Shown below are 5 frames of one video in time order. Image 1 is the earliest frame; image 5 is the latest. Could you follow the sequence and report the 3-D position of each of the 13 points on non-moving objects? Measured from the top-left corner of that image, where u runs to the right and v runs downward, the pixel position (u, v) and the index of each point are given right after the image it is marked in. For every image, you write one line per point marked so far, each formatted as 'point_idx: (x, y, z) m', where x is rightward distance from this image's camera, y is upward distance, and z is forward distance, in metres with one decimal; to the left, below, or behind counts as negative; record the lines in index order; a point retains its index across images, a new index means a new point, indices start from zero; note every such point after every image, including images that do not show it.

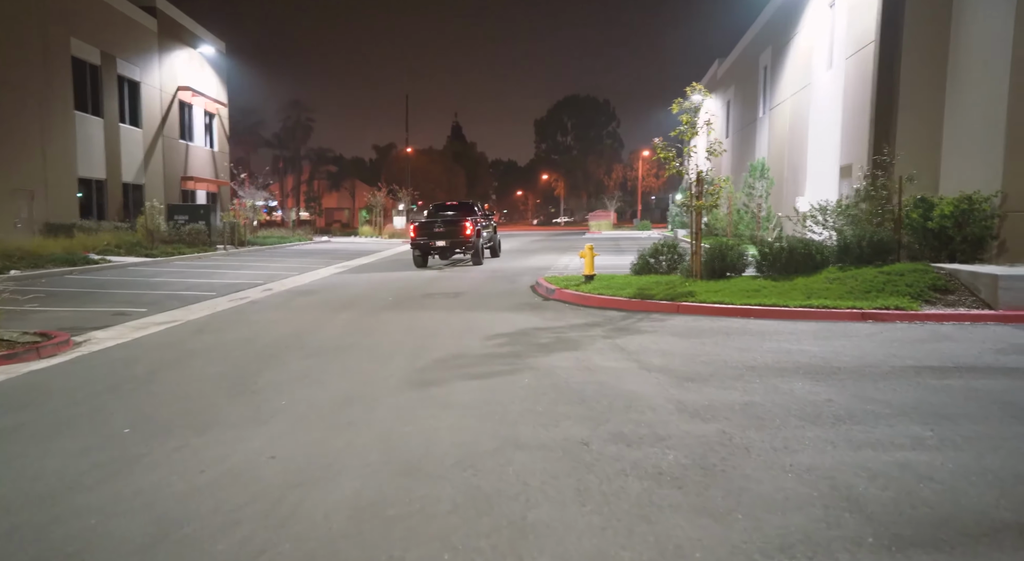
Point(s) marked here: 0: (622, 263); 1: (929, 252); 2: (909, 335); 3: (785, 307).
0: (+3.2, +0.5, +17.0) m
1: (+7.4, +0.6, +10.4) m
2: (+4.6, -0.6, +6.8) m
3: (+3.9, -0.4, +8.2) m
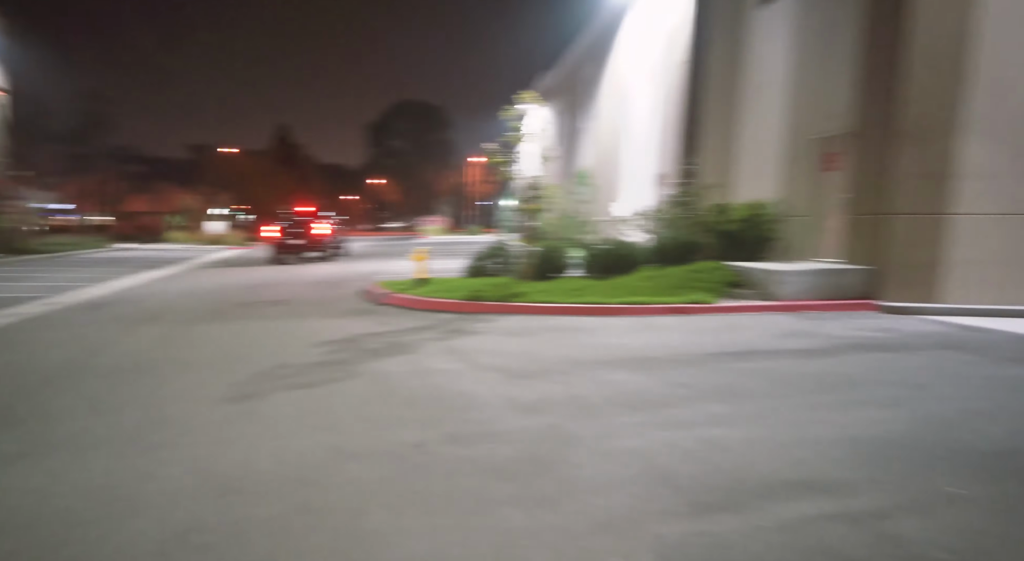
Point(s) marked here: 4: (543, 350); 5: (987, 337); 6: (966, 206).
0: (-1.6, +0.4, +17.2) m
1: (+4.3, +0.6, +12.0) m
2: (+2.6, -0.6, +7.8) m
3: (+1.5, -0.4, +9.0) m
4: (+0.3, -0.7, +6.3) m
5: (+5.7, -0.7, +6.9) m
6: (+7.0, +1.2, +9.0) m
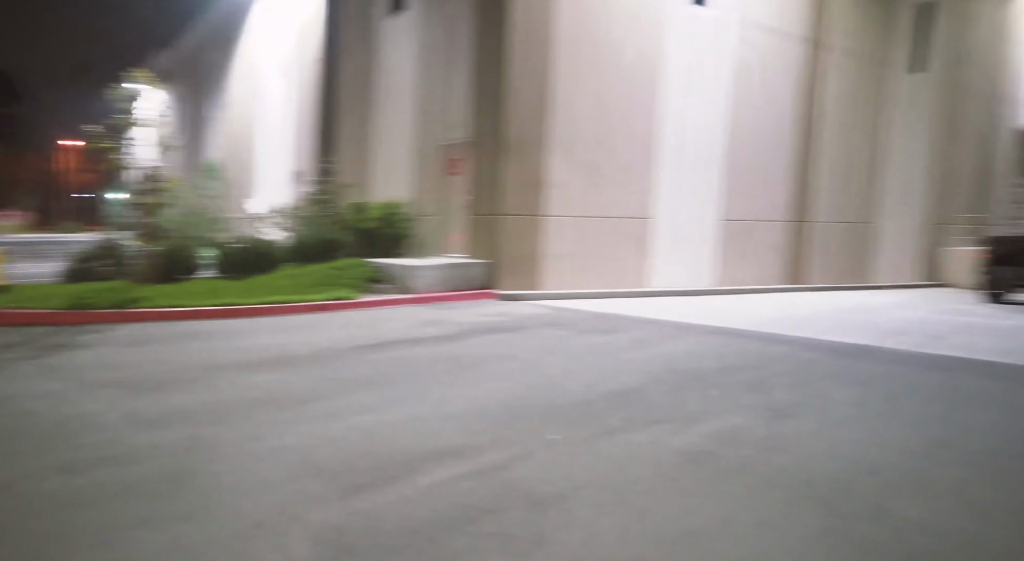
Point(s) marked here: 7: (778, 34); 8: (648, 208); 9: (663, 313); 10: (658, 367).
0: (-10.9, +0.2, +13.5) m
1: (-3.2, +0.7, +12.4) m
2: (-2.2, -0.6, +8.0) m
3: (-3.8, -0.4, +8.4) m
4: (-3.2, -0.8, +5.5) m
5: (+0.9, -0.5, +9.0) m
6: (+0.7, +1.4, +11.5) m
7: (+6.2, +5.8, +13.7) m
8: (+3.1, +1.6, +12.9) m
9: (+2.5, -0.5, +9.7) m
10: (+1.5, -0.9, +6.0) m
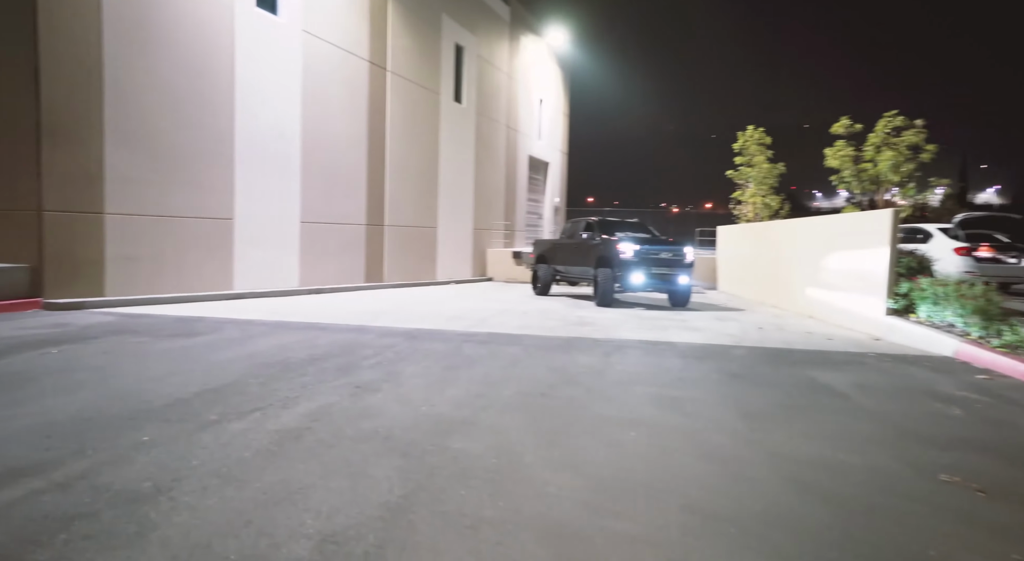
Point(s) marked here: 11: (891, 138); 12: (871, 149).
0: (-17.2, -0.4, +4.3) m
1: (-10.5, +0.4, +8.3) m
2: (-6.9, -0.7, +5.5) m
3: (-8.4, -0.6, +4.8) m
4: (-6.1, -0.9, +2.9) m
5: (-5.1, -0.6, +8.2) m
6: (-6.9, +1.2, +10.0) m
7: (-4.2, +5.8, +15.1) m
8: (-5.9, +1.5, +12.5) m
9: (-4.3, -0.5, +9.7) m
10: (-2.7, -0.9, +6.2) m
11: (+8.2, +3.1, +12.7) m
12: (+7.8, +2.9, +12.7) m
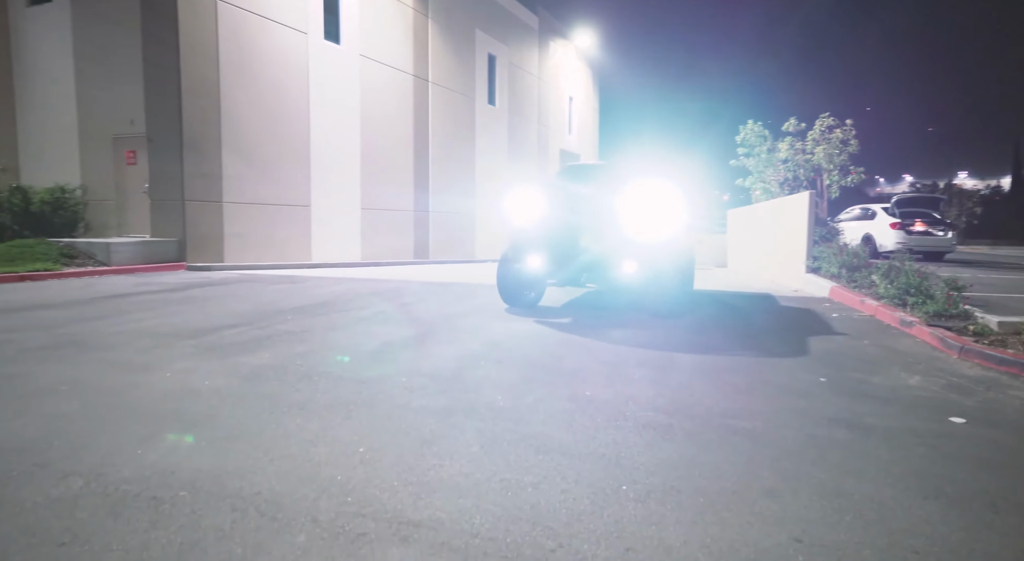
0: (-17.6, +0.1, +9.1) m
1: (-10.6, +1.0, +12.6) m
2: (-7.2, -0.1, +9.6) m
3: (-8.8, 0.0, +8.9) m
4: (-6.7, -0.4, +6.9) m
5: (-5.2, +0.1, +12.2) m
6: (-6.9, +1.9, +14.0) m
7: (-3.8, +6.6, +18.9) m
8: (-5.7, +2.2, +16.5) m
9: (-4.3, +0.2, +13.6) m
10: (-3.0, -0.2, +10.0) m
11: (+8.3, +3.9, +15.5) m
12: (+7.9, +3.7, +15.6) m
